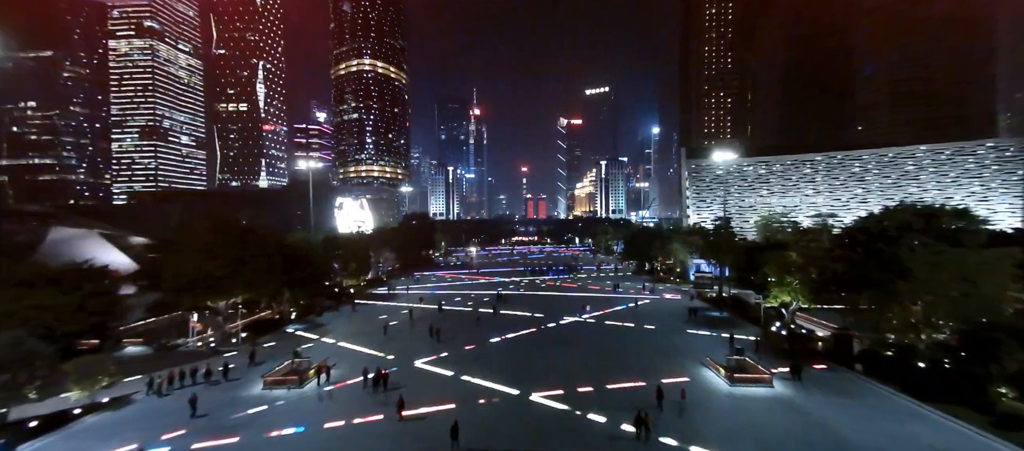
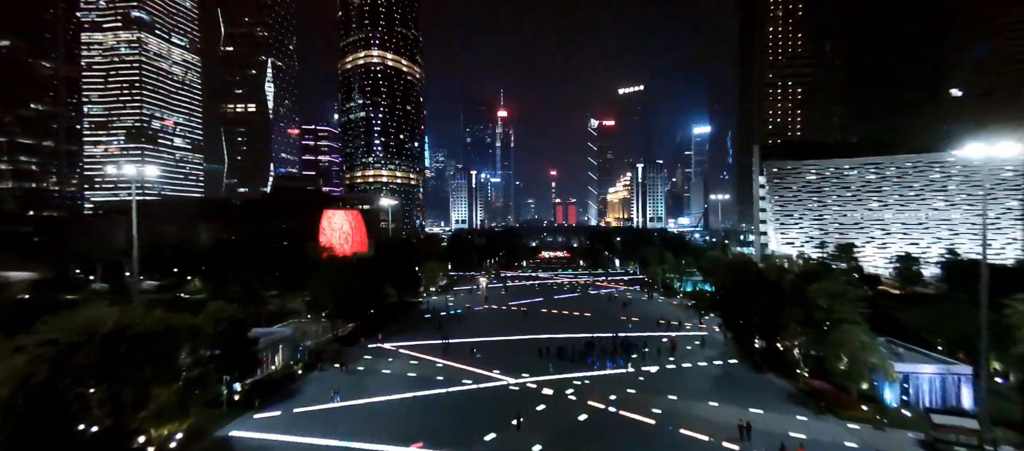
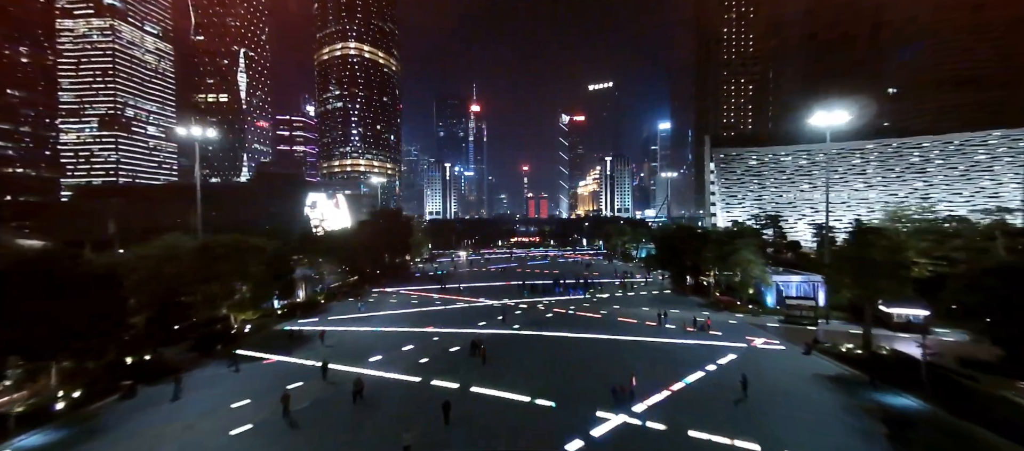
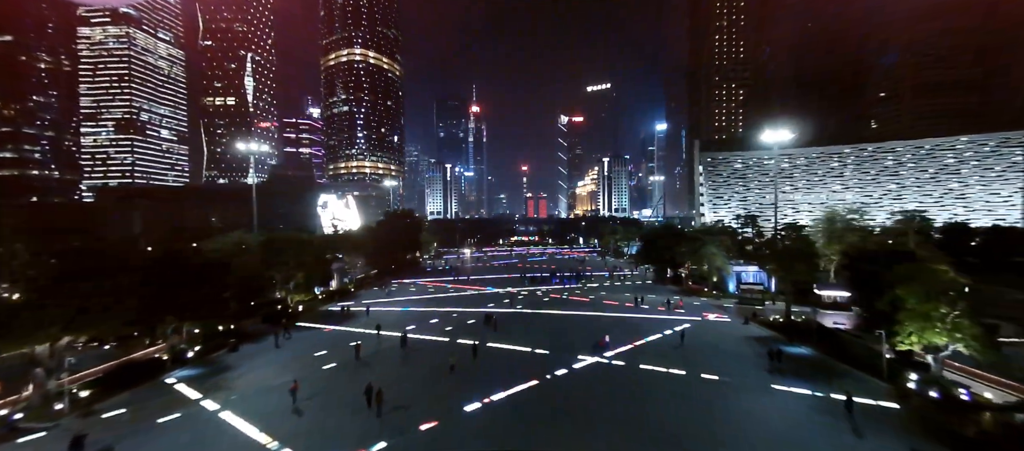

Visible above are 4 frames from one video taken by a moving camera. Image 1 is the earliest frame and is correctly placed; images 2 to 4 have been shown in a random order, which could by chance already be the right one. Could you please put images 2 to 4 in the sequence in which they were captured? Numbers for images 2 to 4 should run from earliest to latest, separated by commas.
4, 3, 2
